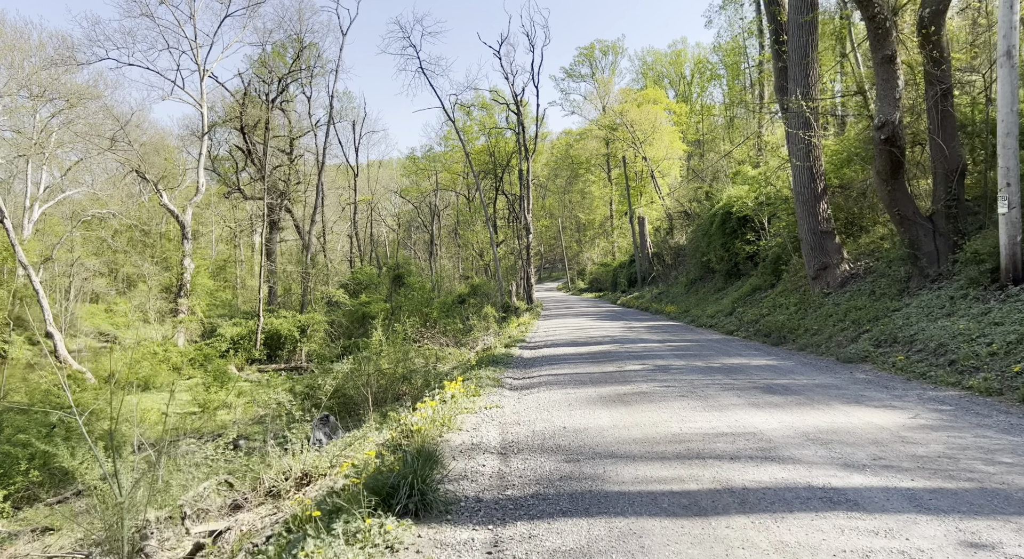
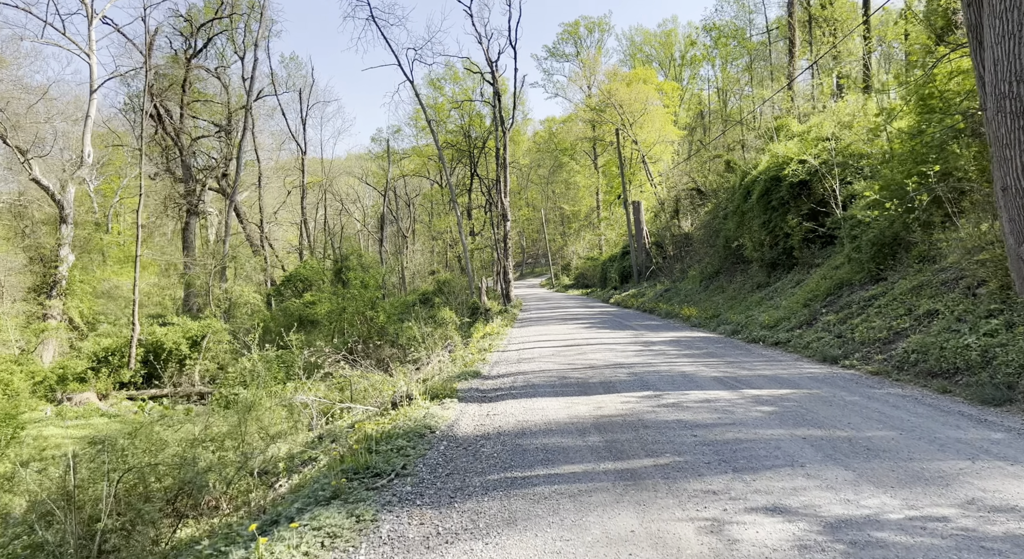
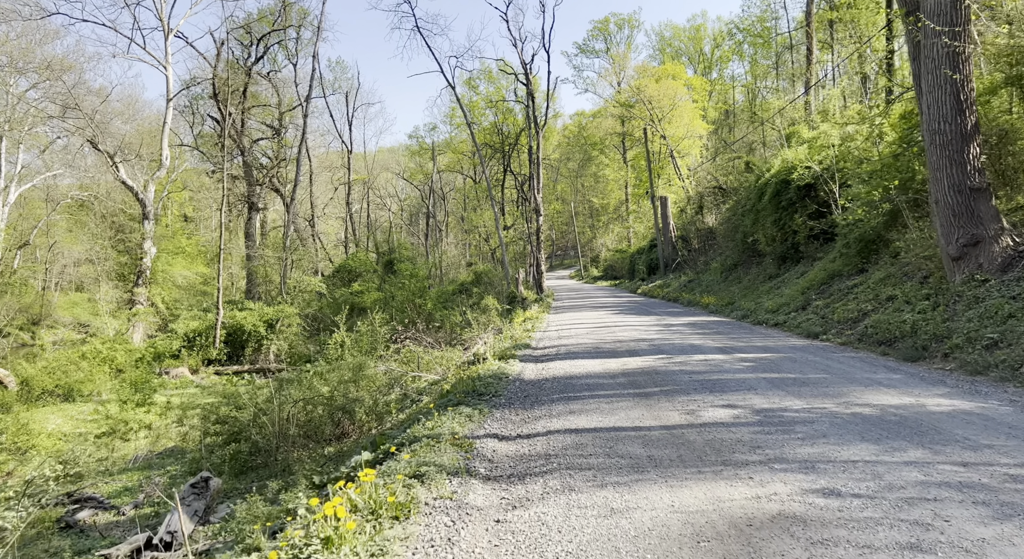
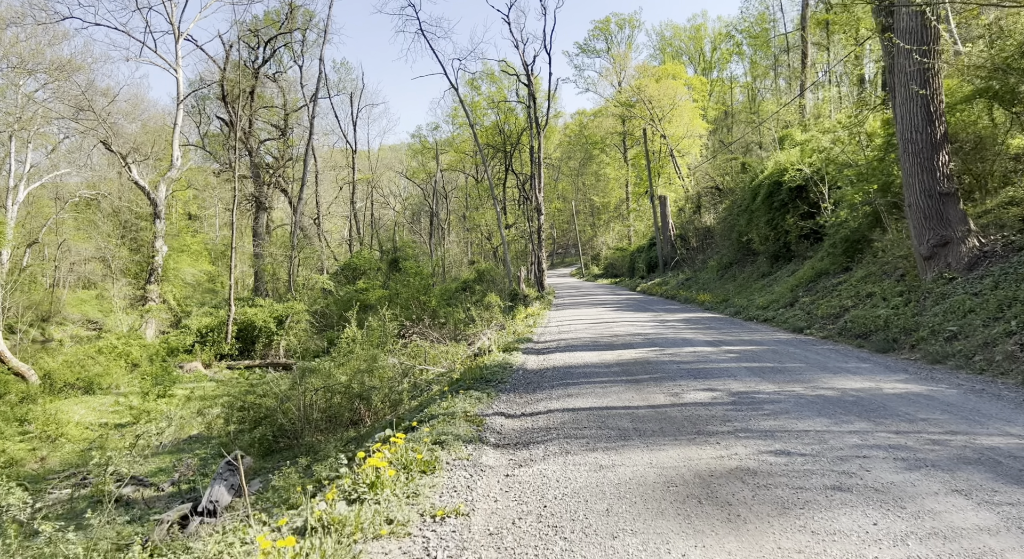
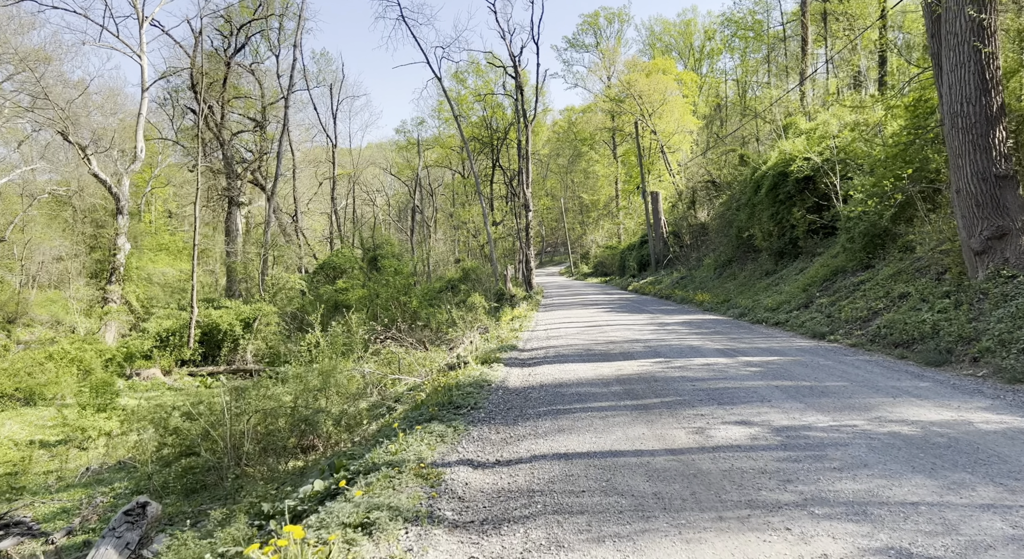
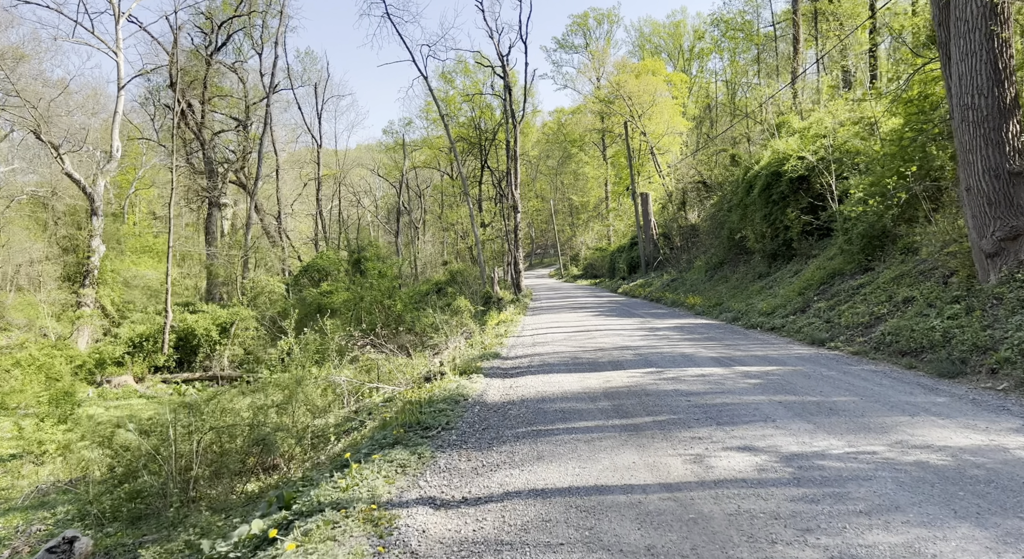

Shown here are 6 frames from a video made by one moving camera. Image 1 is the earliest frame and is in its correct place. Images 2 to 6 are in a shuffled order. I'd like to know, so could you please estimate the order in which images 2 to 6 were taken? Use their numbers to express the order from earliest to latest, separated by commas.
4, 3, 5, 6, 2
